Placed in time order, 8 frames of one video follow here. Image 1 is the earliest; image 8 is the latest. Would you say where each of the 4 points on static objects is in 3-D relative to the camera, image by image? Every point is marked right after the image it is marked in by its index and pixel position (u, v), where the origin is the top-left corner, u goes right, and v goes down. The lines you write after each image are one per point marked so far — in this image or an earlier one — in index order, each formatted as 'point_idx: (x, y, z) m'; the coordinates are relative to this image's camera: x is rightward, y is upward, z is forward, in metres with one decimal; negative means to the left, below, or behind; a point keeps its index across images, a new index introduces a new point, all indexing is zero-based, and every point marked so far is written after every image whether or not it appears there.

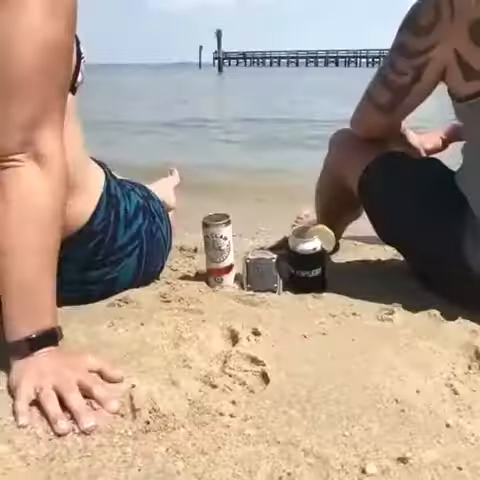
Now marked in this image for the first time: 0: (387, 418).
0: (+0.3, -0.4, +1.1) m
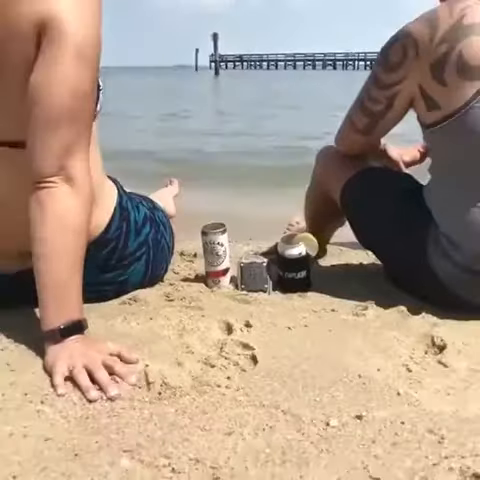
0: (+0.3, -0.4, +1.3) m
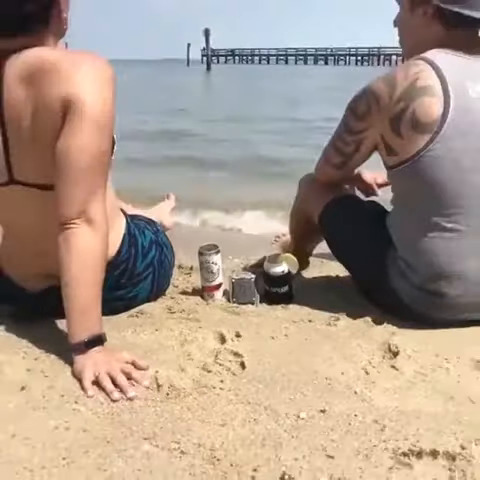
0: (+0.3, -0.5, +1.7) m
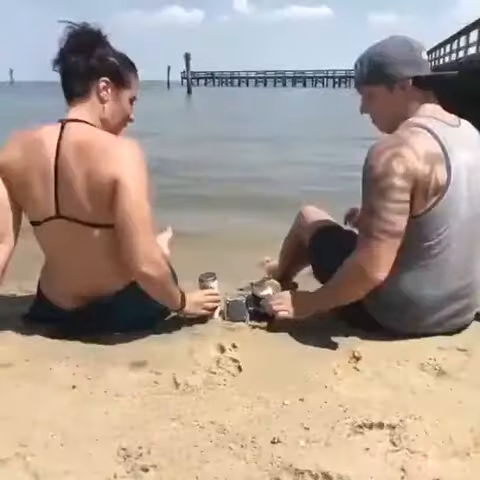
0: (+0.3, -0.7, +2.2) m
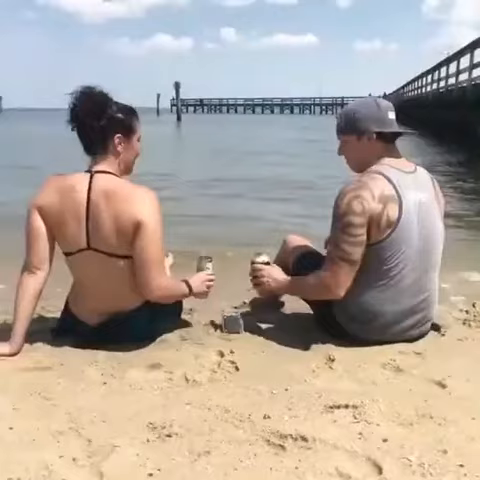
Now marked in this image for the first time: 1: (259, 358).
0: (+0.2, -0.8, +2.8) m
1: (+0.1, -0.7, +3.0) m
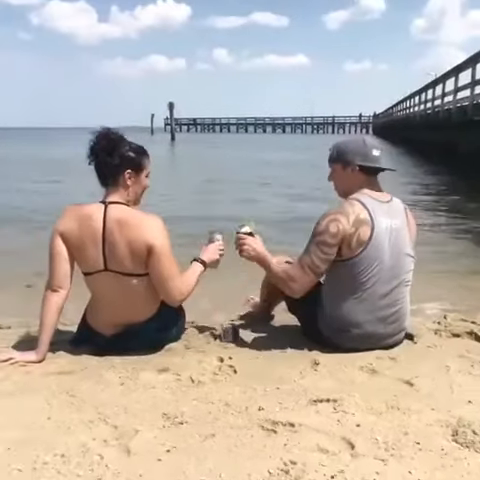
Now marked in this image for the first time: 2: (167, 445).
0: (+0.2, -0.9, +3.3) m
1: (+0.1, -0.9, +3.5) m
2: (-0.4, -1.0, +2.4) m
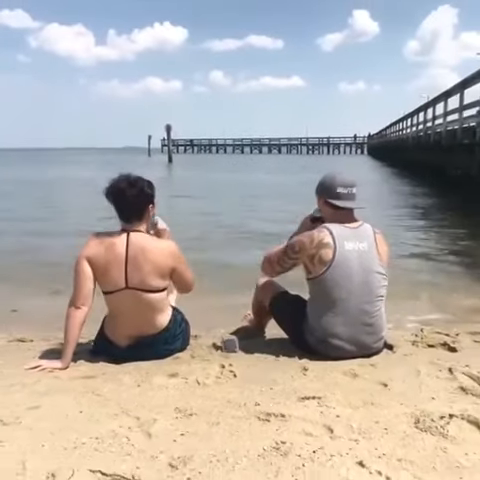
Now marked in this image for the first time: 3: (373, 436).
0: (+0.2, -1.1, +3.8) m
1: (+0.1, -1.1, +4.0) m
2: (-0.4, -1.1, +2.9) m
3: (+0.8, -1.1, +2.8) m
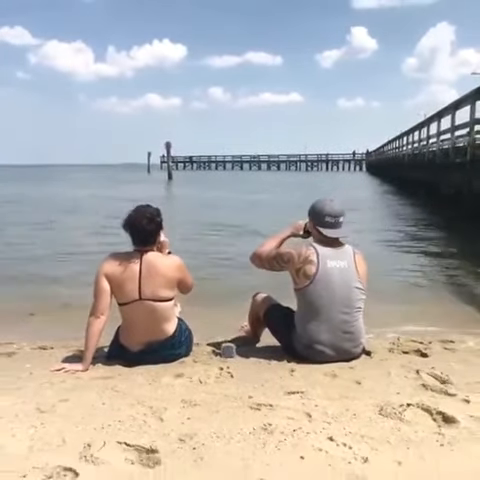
0: (+0.2, -1.3, +4.5) m
1: (+0.1, -1.3, +4.7) m
2: (-0.4, -1.3, +3.6) m
3: (+0.7, -1.3, +3.5) m
